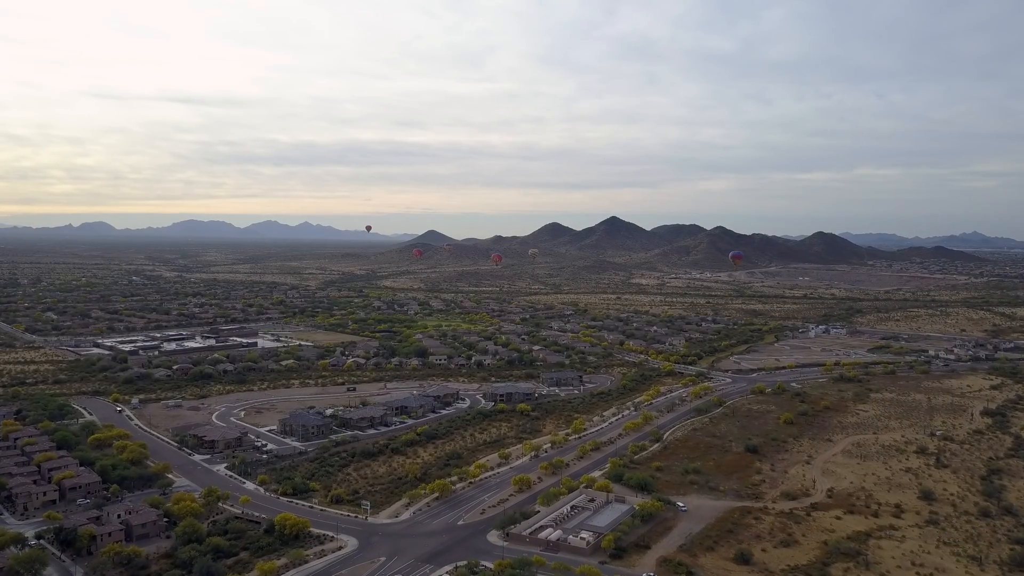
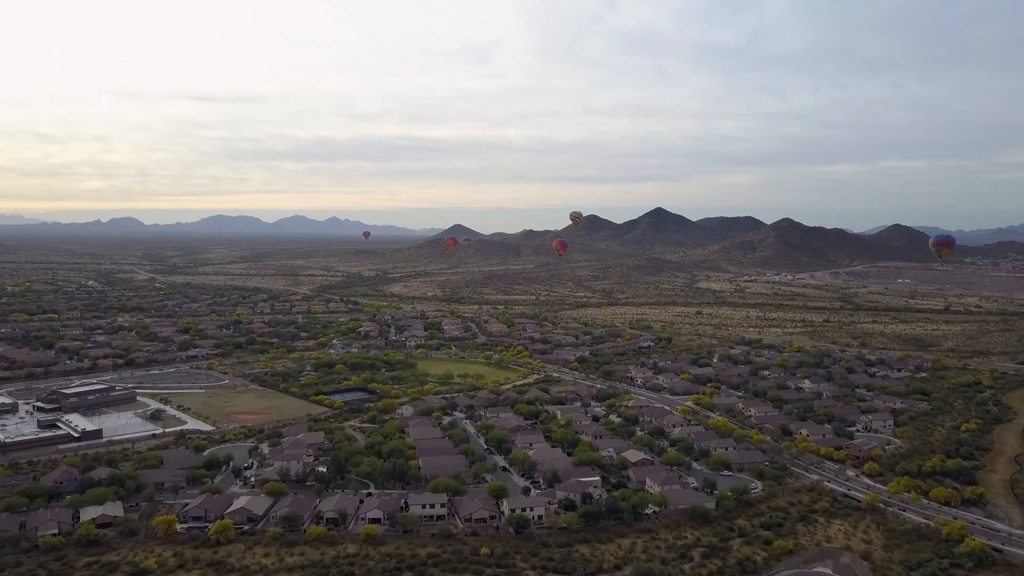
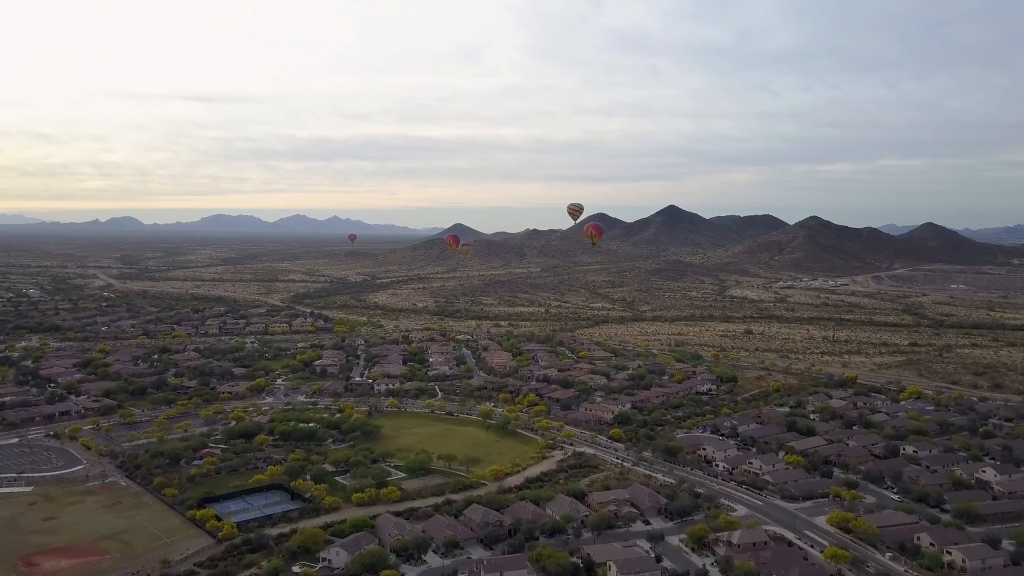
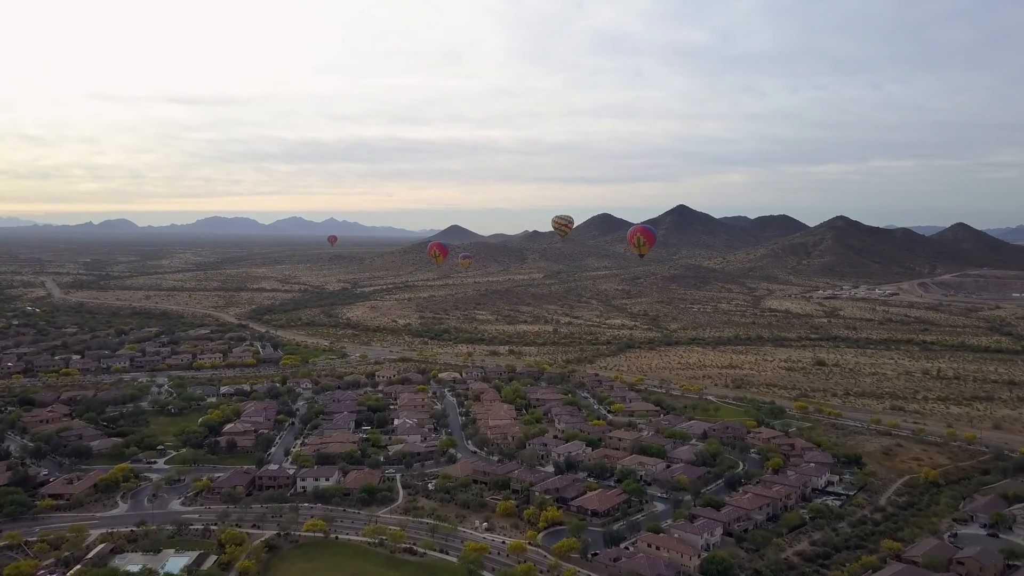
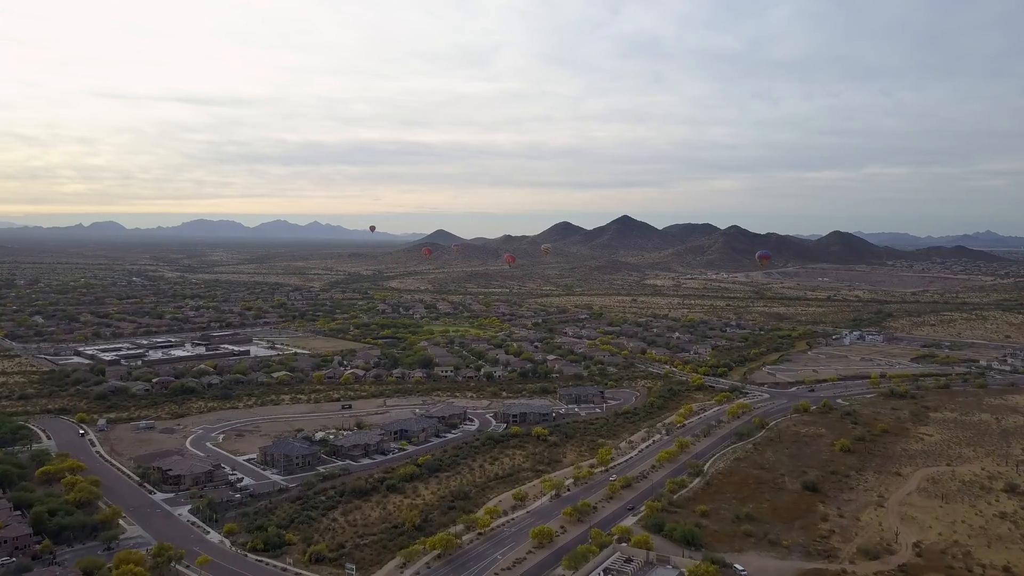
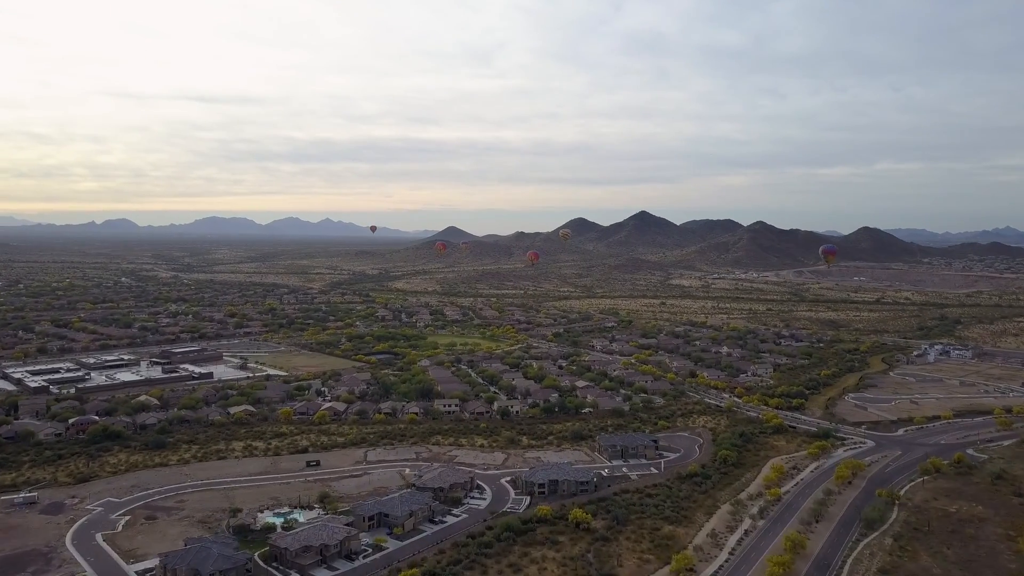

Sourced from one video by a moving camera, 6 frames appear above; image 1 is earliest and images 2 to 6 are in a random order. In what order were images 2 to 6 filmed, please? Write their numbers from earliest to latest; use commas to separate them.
5, 6, 2, 3, 4
